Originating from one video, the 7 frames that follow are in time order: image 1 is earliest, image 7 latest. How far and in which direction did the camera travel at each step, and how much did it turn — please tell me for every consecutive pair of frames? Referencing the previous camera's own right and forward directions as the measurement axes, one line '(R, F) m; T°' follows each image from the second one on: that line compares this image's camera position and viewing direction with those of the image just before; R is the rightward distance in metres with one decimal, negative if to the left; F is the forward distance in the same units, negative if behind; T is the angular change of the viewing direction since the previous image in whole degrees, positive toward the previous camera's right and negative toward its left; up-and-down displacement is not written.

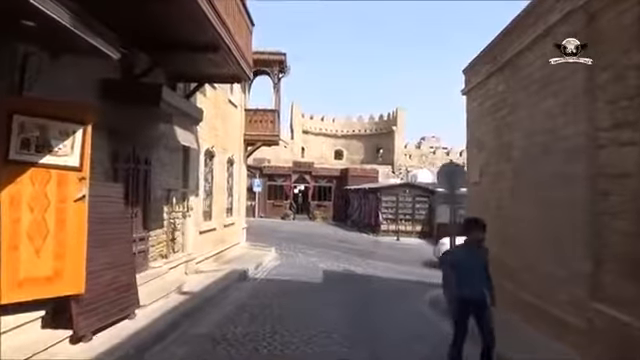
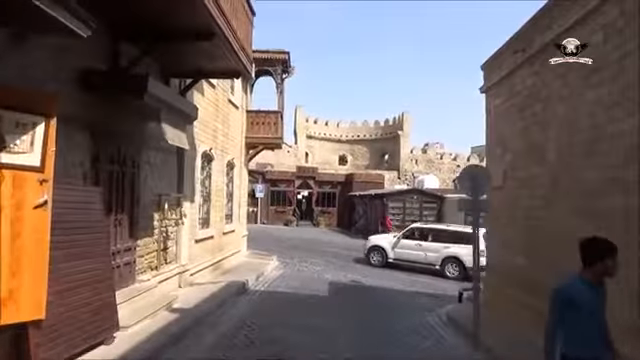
(-0.1, +1.1) m; 0°
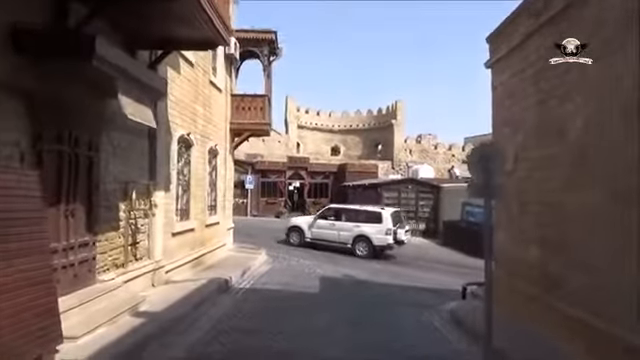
(+0.1, +1.3) m; +1°
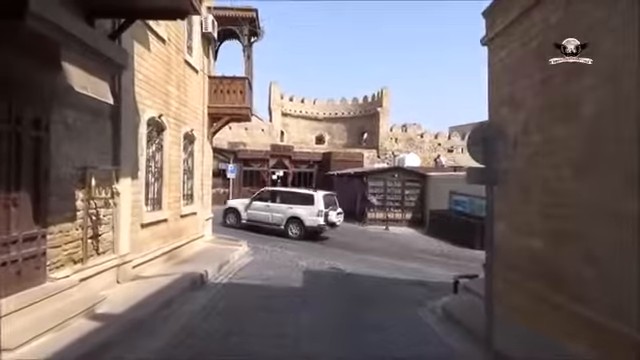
(0.0, +1.0) m; +2°
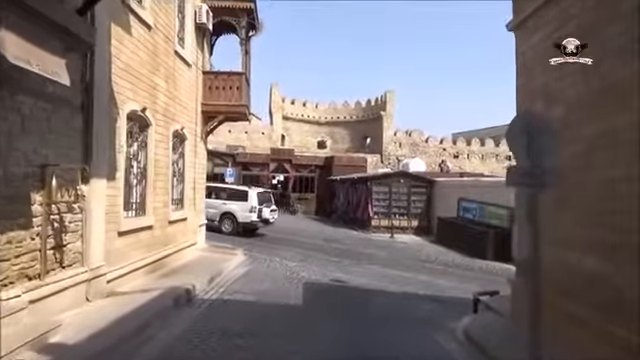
(0.0, +1.4) m; 0°
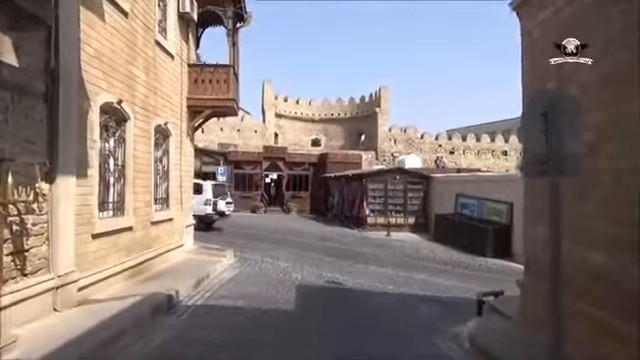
(+0.1, +0.8) m; +1°
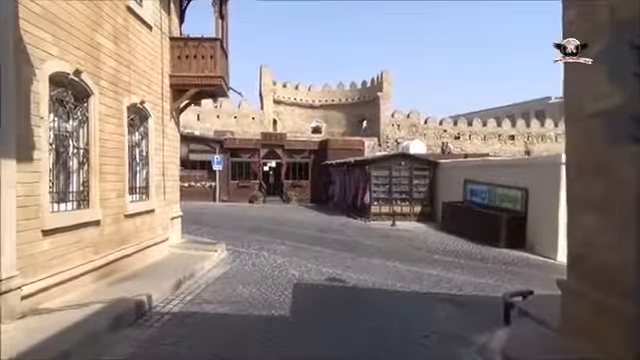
(+0.1, +1.6) m; 0°
